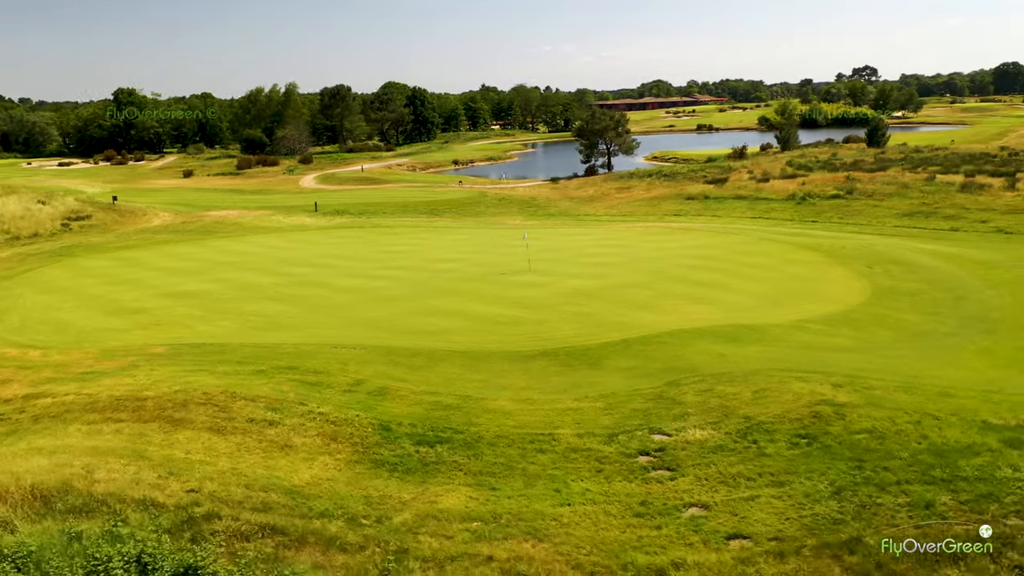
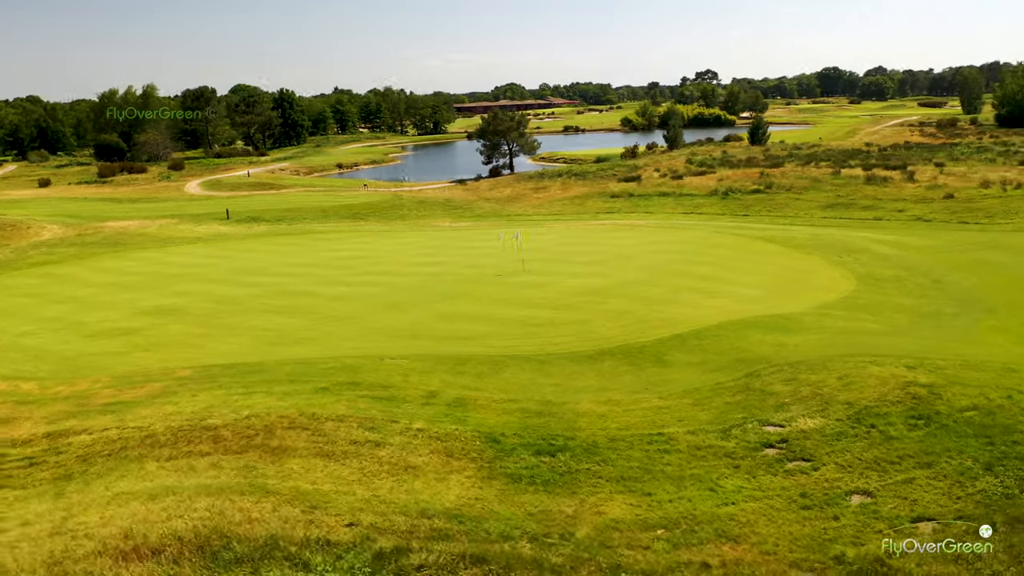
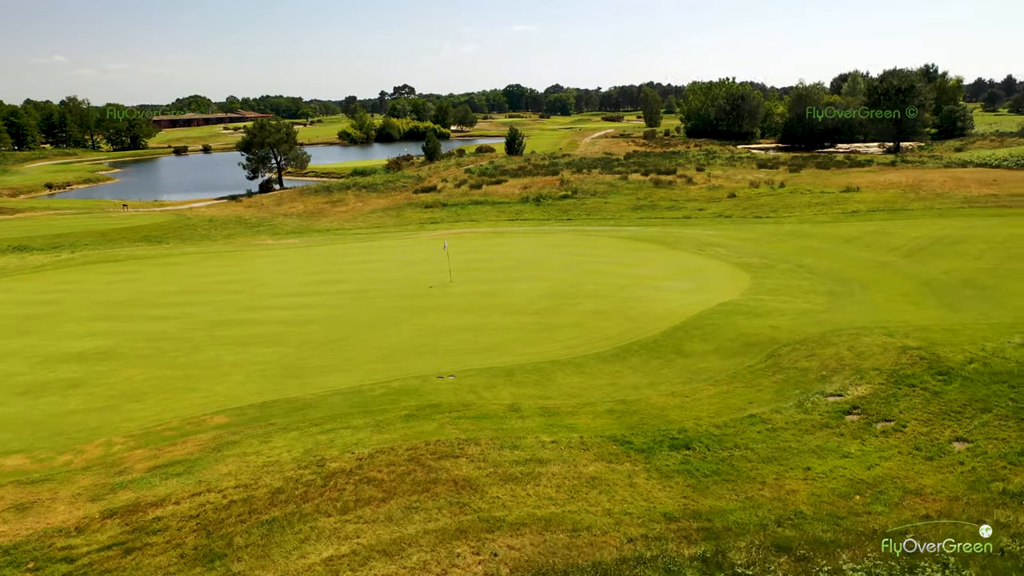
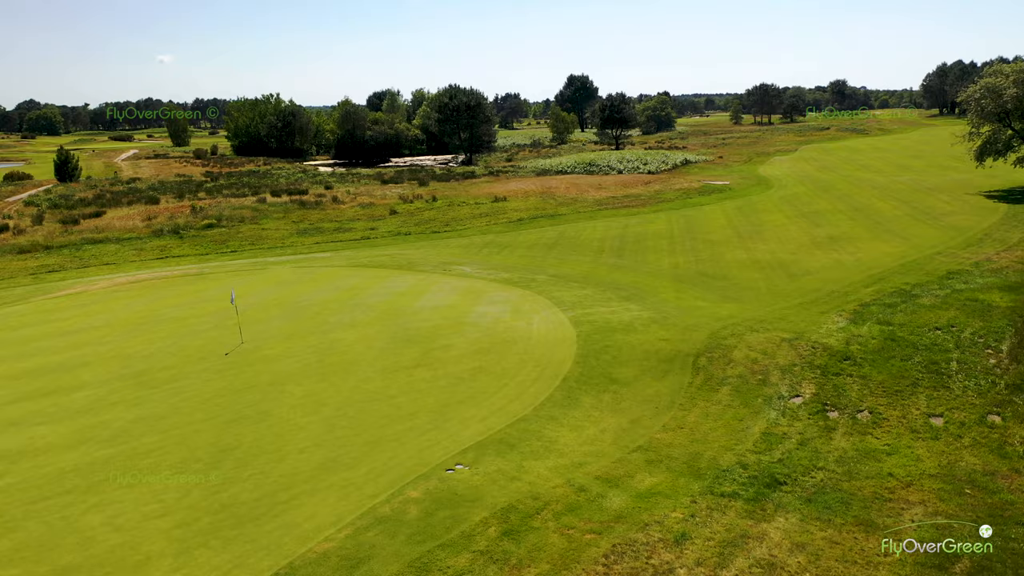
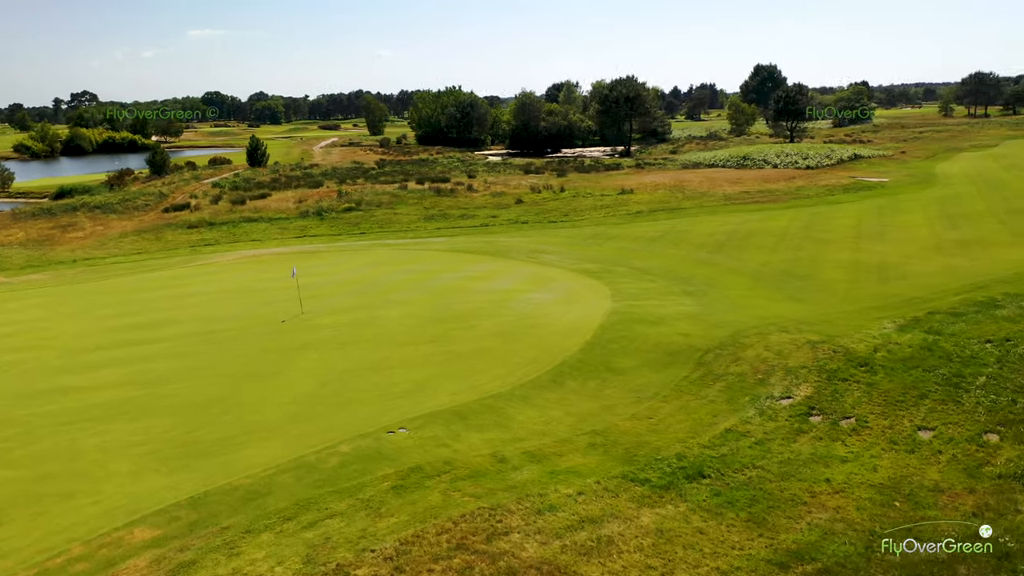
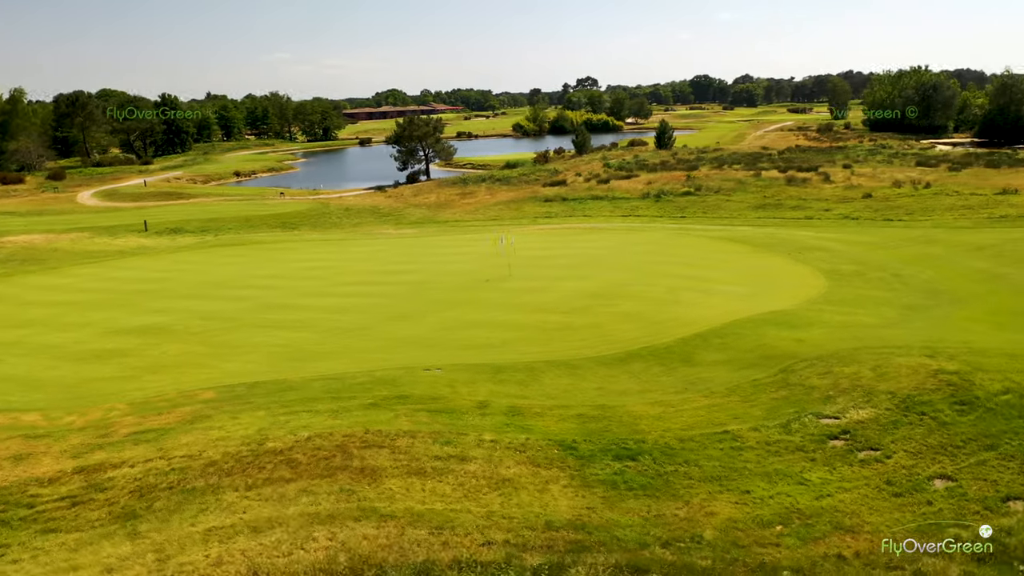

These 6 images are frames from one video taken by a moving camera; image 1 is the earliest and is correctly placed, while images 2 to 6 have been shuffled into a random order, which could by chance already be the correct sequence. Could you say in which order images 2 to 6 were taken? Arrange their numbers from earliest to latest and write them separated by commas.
2, 6, 3, 5, 4
